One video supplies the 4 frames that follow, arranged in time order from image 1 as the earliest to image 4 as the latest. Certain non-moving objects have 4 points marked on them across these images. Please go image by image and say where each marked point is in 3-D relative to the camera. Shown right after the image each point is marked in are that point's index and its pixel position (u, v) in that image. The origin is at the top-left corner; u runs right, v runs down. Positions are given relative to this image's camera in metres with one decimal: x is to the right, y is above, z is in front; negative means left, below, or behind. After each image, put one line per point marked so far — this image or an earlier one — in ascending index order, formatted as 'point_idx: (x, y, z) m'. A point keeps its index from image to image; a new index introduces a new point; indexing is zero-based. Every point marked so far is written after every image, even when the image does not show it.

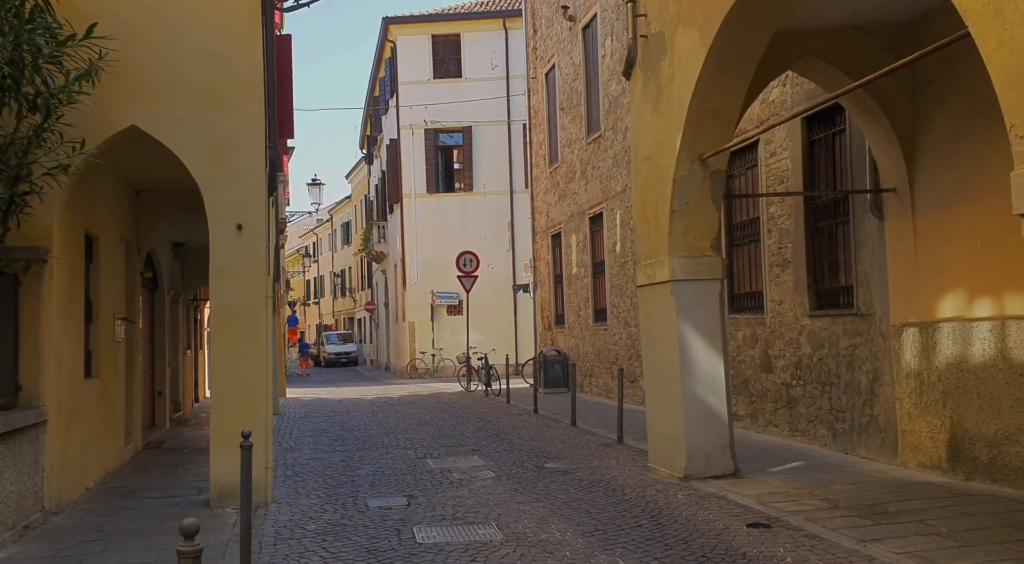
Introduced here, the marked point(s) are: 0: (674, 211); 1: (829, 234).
0: (+1.5, +0.7, +10.3) m
1: (+3.5, +0.5, +12.1) m
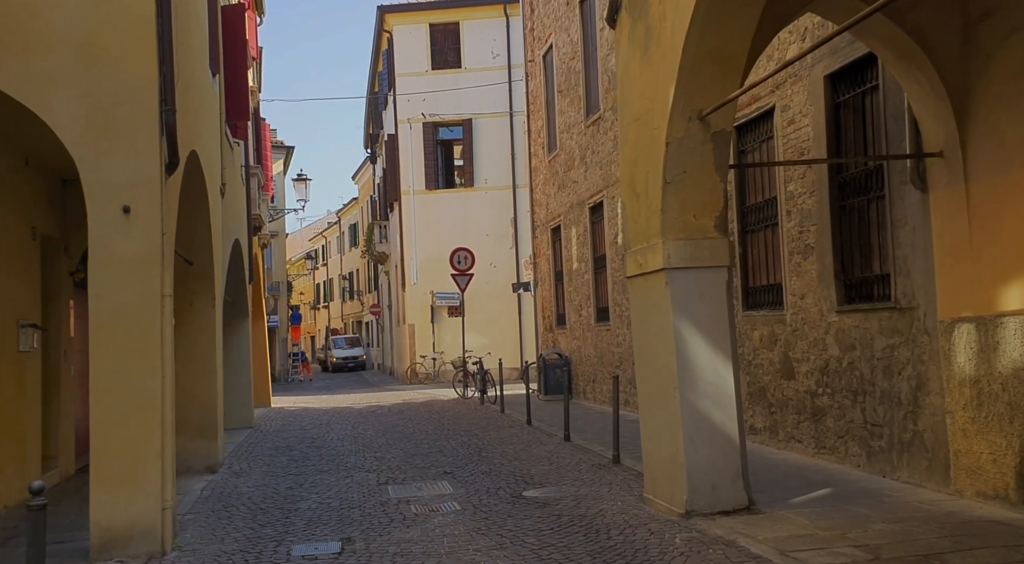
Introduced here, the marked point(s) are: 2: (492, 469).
0: (+1.2, +0.7, +8.3) m
1: (+3.2, +0.6, +10.1) m
2: (-0.2, -2.0, +12.0) m
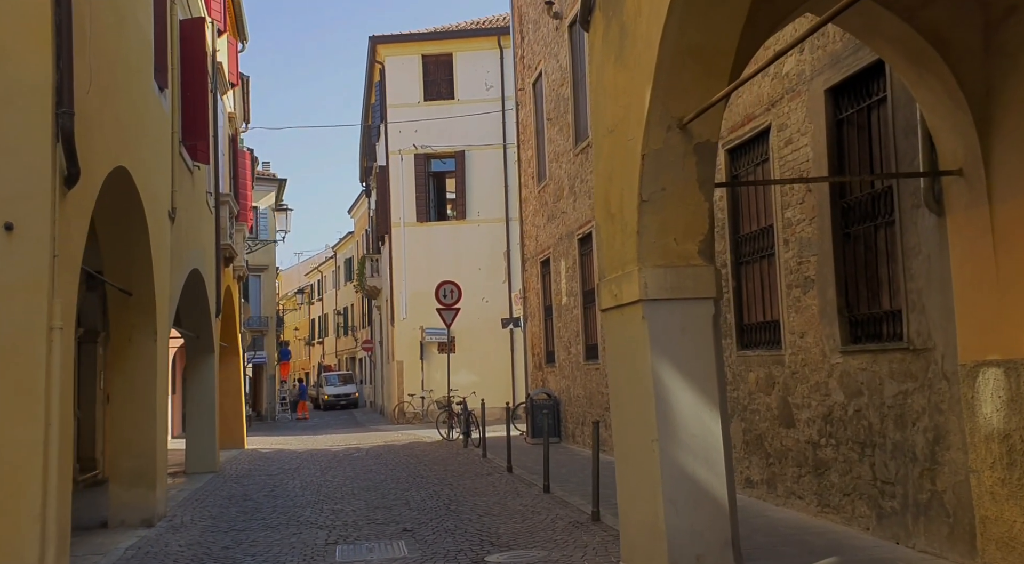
0: (+0.9, +0.5, +7.2) m
1: (+2.9, +0.3, +9.0) m
2: (-0.5, -2.4, +10.8) m
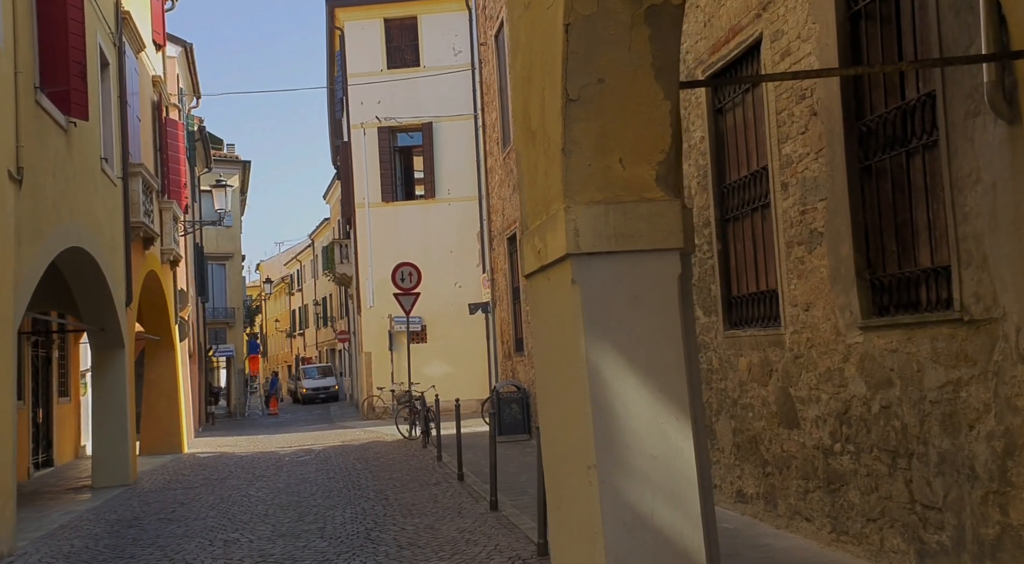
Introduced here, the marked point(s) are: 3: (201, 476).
0: (+0.2, +0.8, +4.7) m
1: (+2.2, +0.6, +6.5) m
2: (-1.1, -2.1, +8.3) m
3: (-4.7, -2.9, +16.7) m
